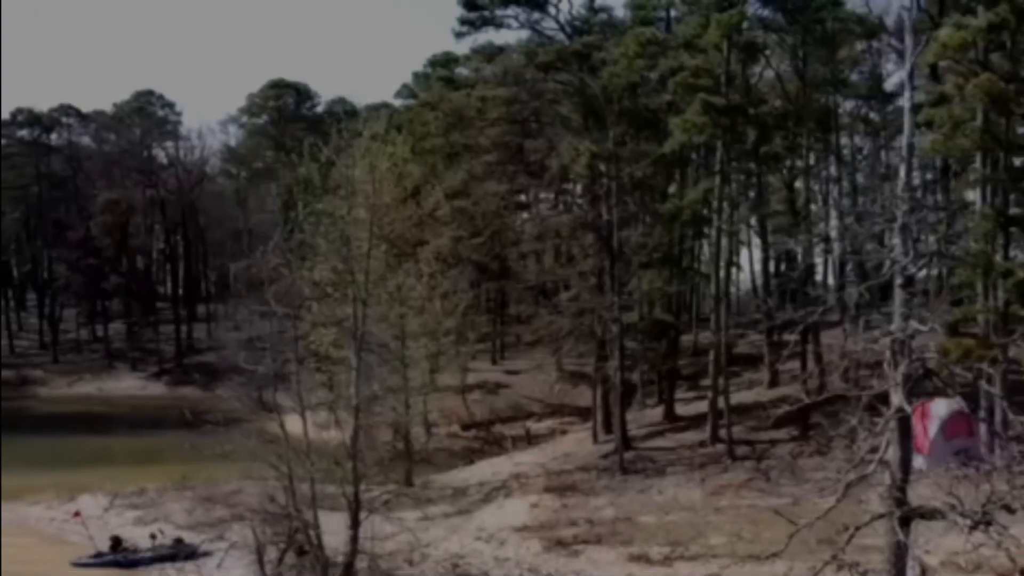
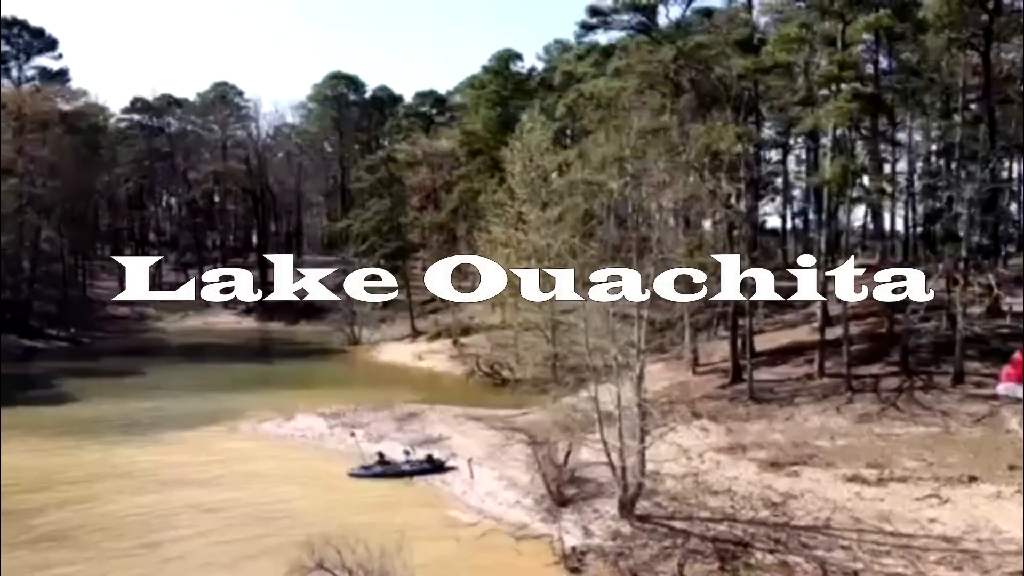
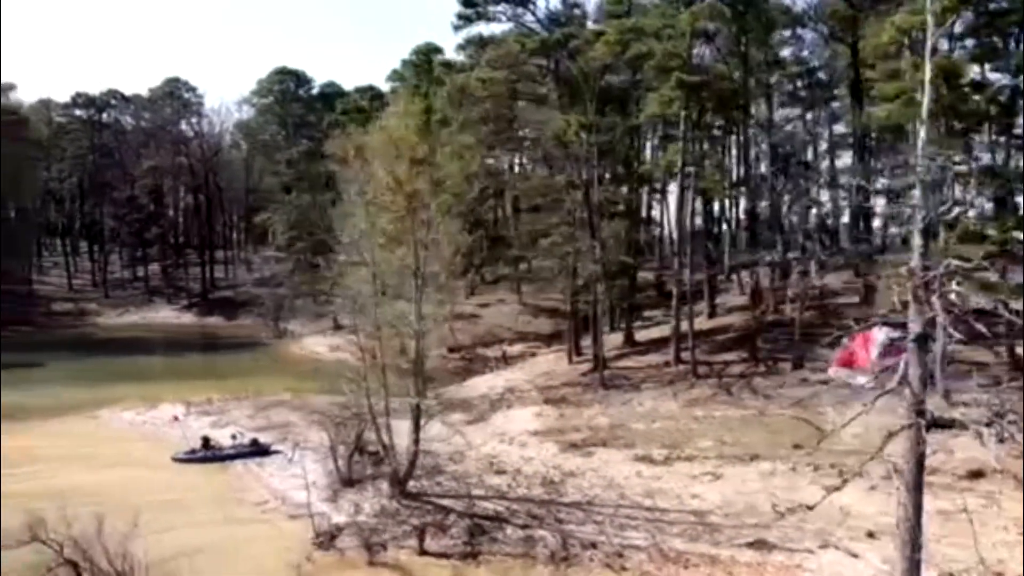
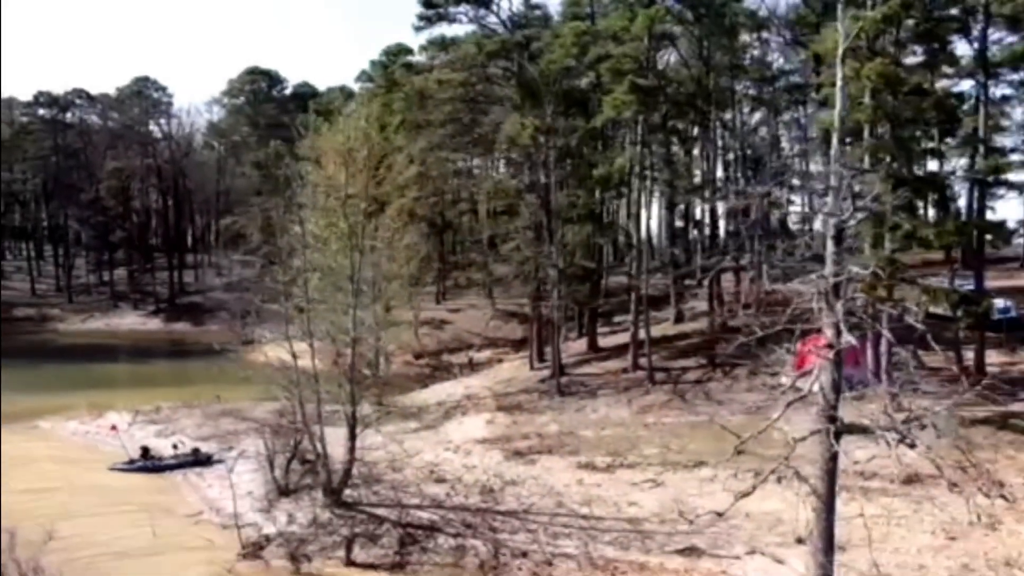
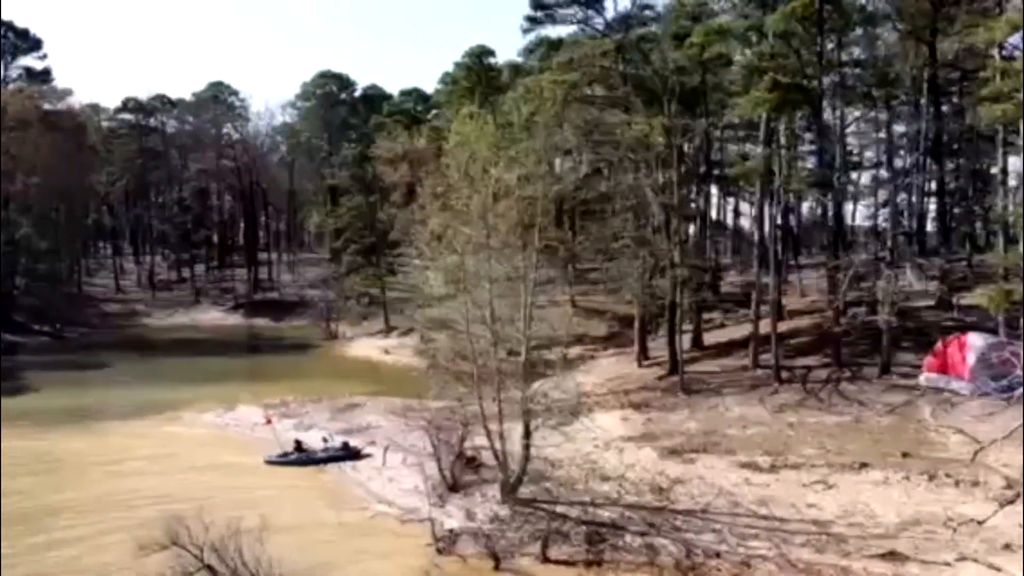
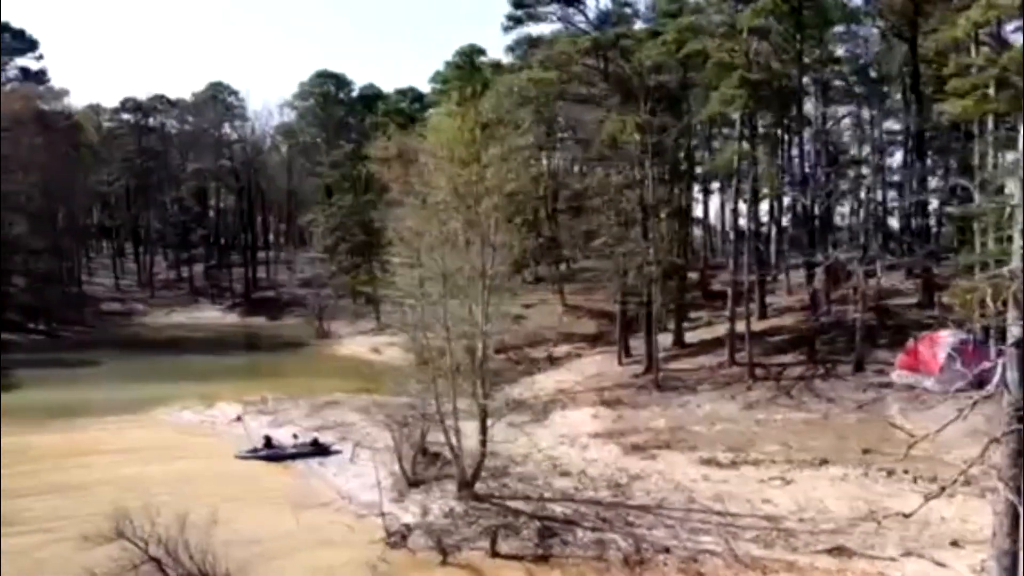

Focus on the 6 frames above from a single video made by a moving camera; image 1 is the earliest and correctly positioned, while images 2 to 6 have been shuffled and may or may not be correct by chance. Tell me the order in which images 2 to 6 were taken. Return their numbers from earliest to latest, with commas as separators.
4, 3, 6, 5, 2
